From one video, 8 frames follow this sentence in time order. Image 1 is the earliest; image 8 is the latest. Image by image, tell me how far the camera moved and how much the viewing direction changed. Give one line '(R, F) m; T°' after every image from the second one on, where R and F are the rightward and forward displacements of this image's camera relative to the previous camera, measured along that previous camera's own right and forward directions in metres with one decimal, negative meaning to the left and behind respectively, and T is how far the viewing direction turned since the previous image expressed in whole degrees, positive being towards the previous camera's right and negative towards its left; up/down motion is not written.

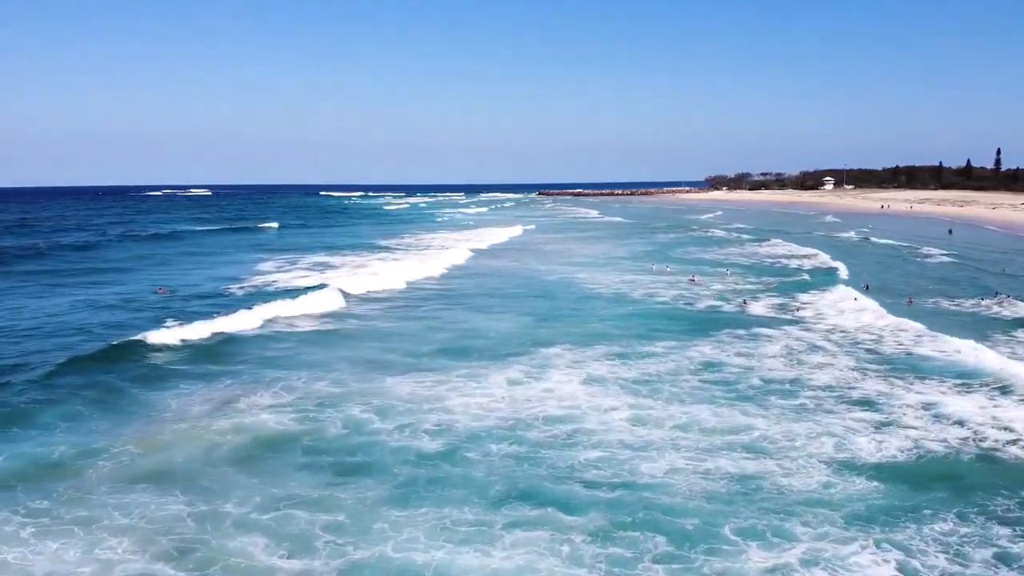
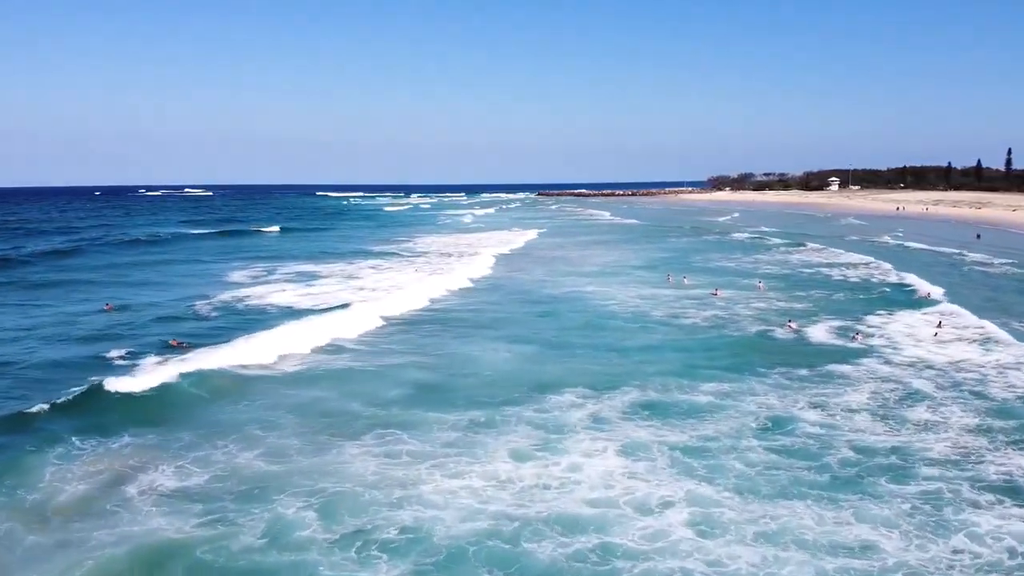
(0.0, +3.9) m; 0°
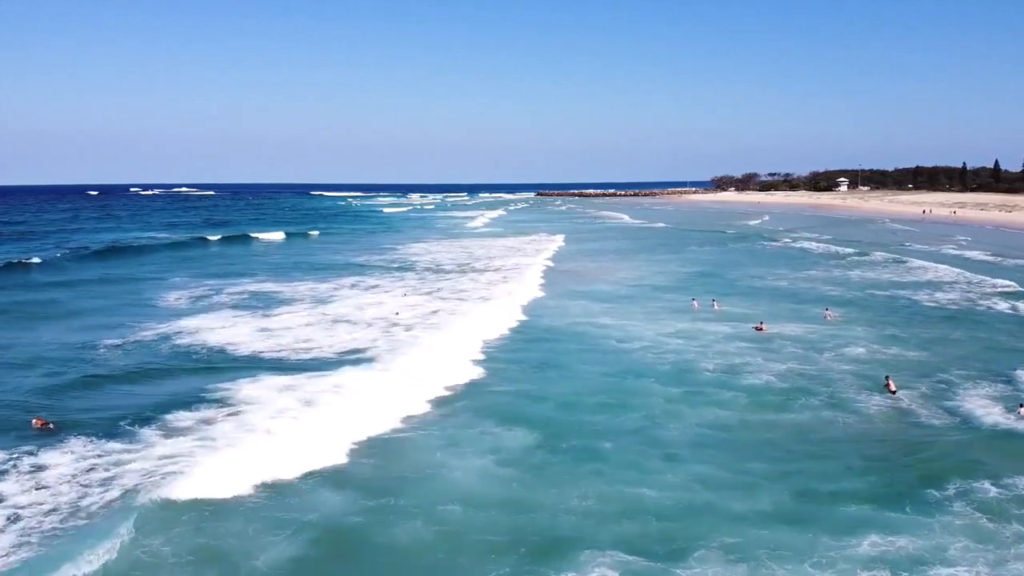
(+0.1, +5.7) m; 0°
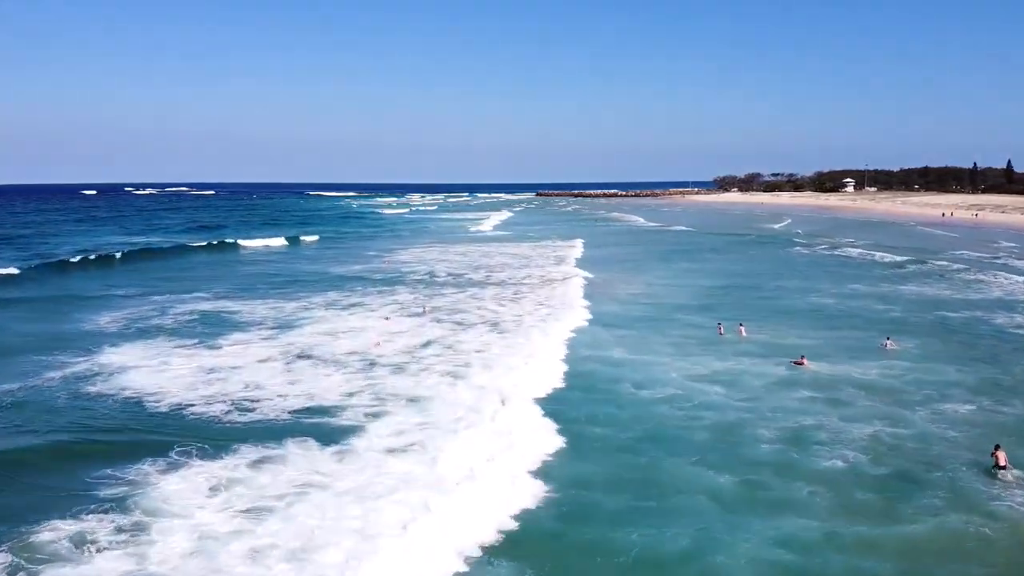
(+0.2, +3.7) m; 0°
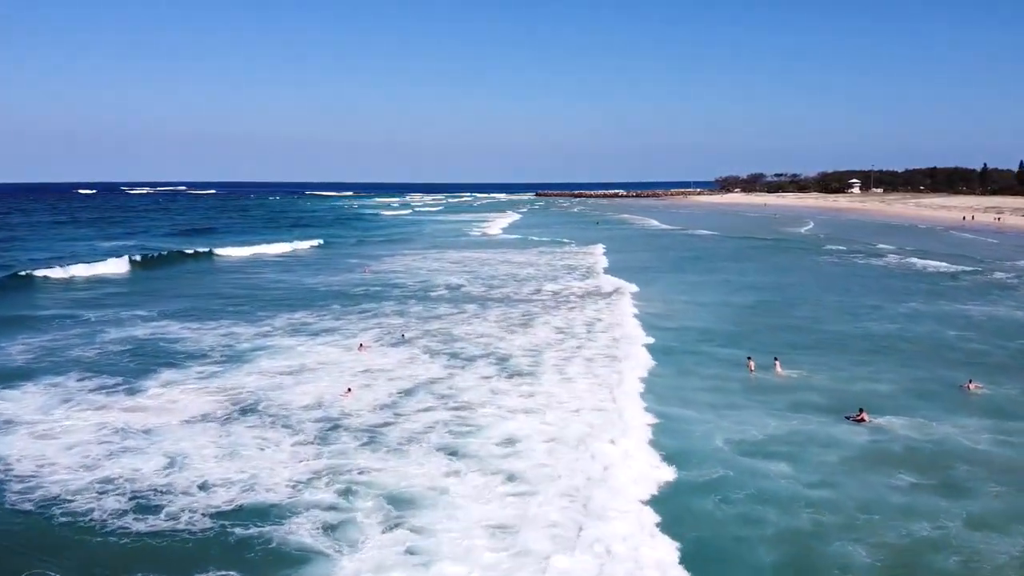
(-0.2, +3.6) m; 0°
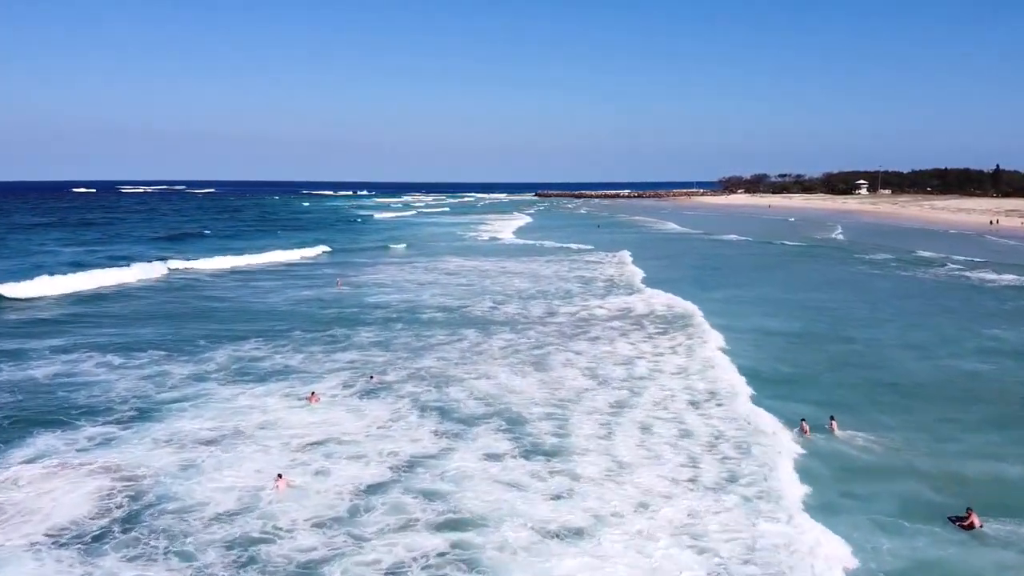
(-0.3, +4.1) m; 0°
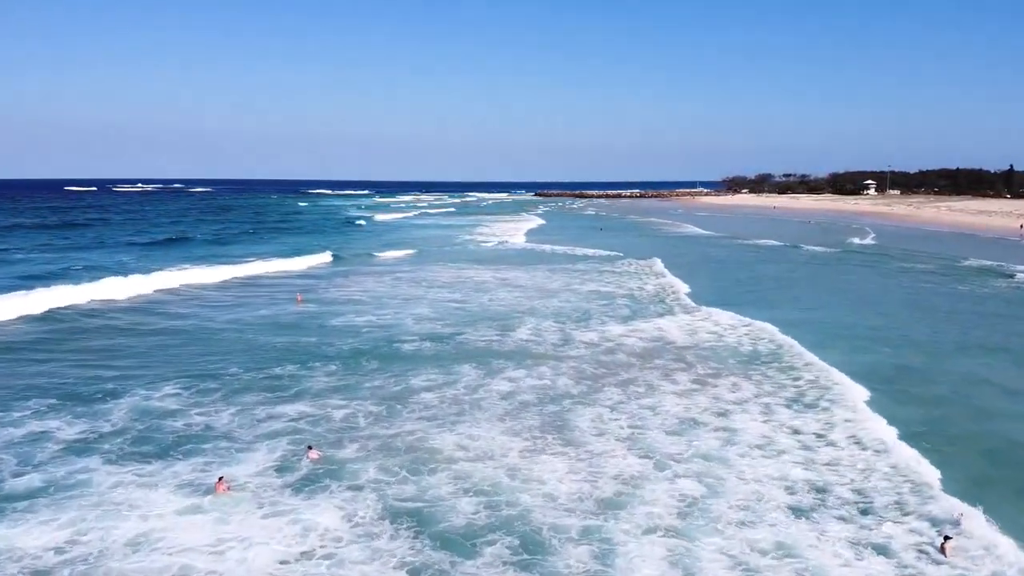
(-0.2, +3.9) m; 0°
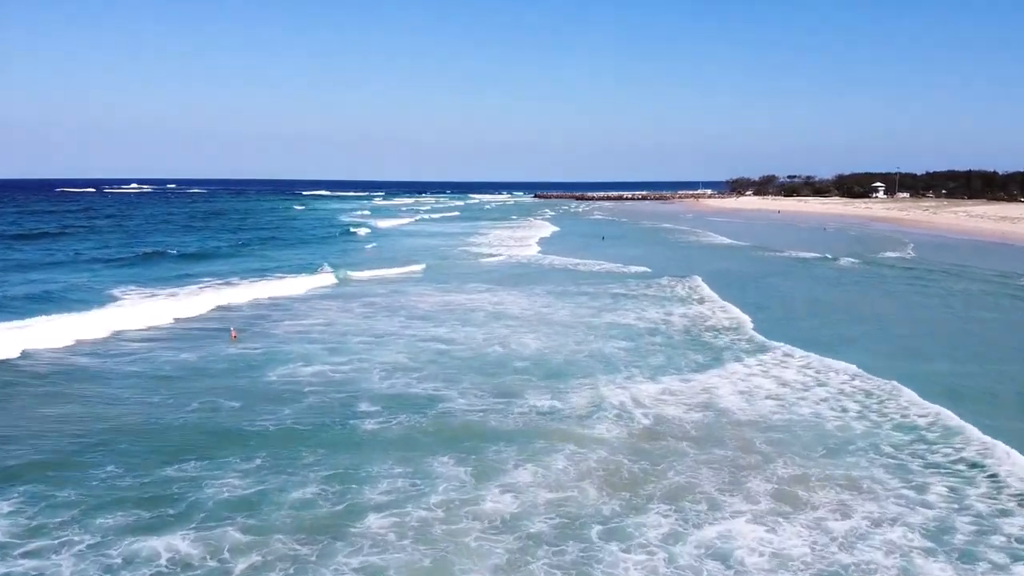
(0.0, +3.8) m; 0°
